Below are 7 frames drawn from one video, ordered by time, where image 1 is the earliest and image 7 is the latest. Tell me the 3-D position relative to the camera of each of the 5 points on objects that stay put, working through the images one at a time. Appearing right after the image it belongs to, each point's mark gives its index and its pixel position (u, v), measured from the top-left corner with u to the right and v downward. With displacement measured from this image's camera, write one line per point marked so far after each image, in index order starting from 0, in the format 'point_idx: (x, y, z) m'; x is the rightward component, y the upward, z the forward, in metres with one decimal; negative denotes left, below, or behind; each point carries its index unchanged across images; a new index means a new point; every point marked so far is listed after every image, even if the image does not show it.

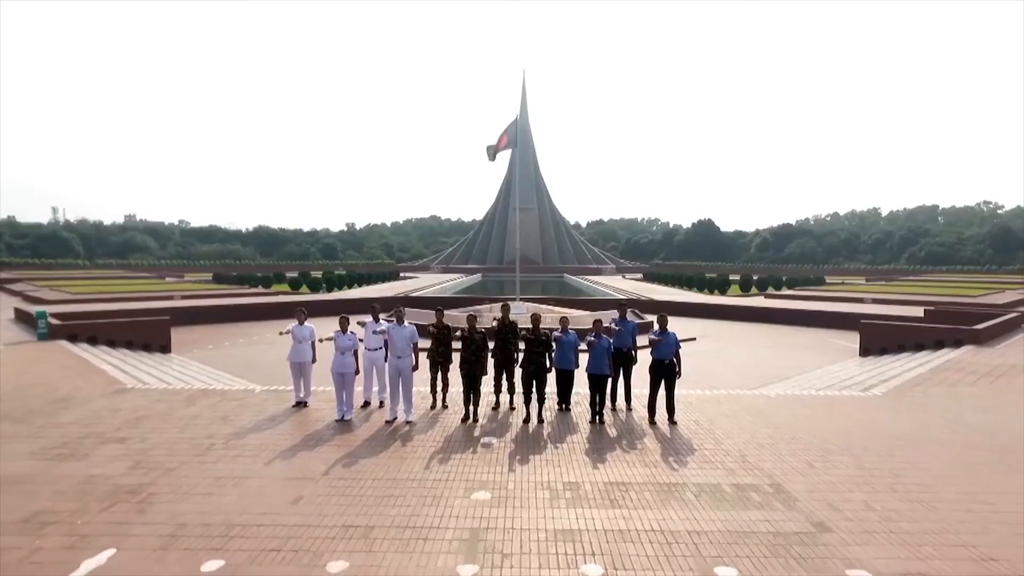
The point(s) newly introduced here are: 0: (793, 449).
0: (+1.2, -0.7, +2.7) m
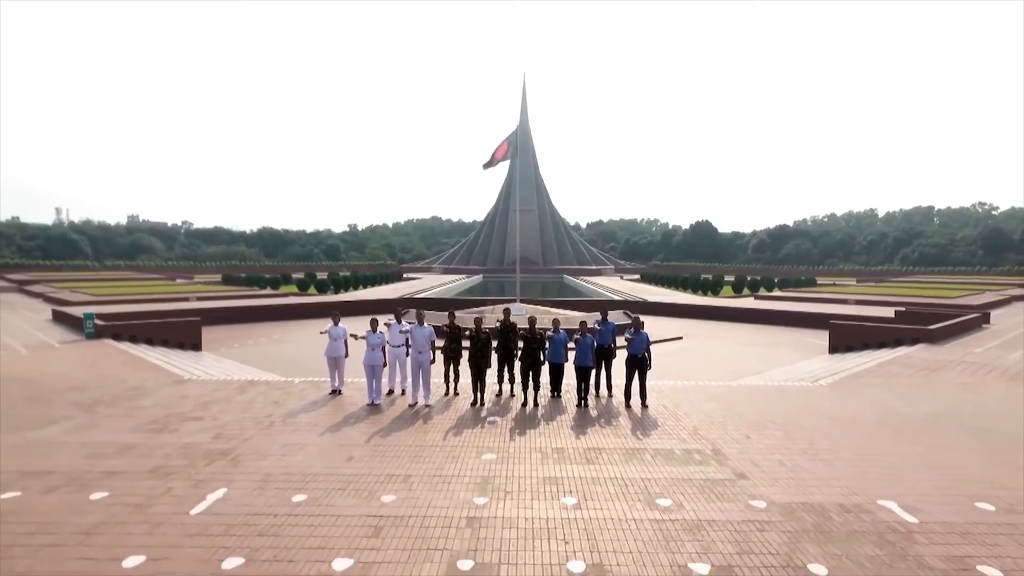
0: (+1.2, -0.8, +3.3) m
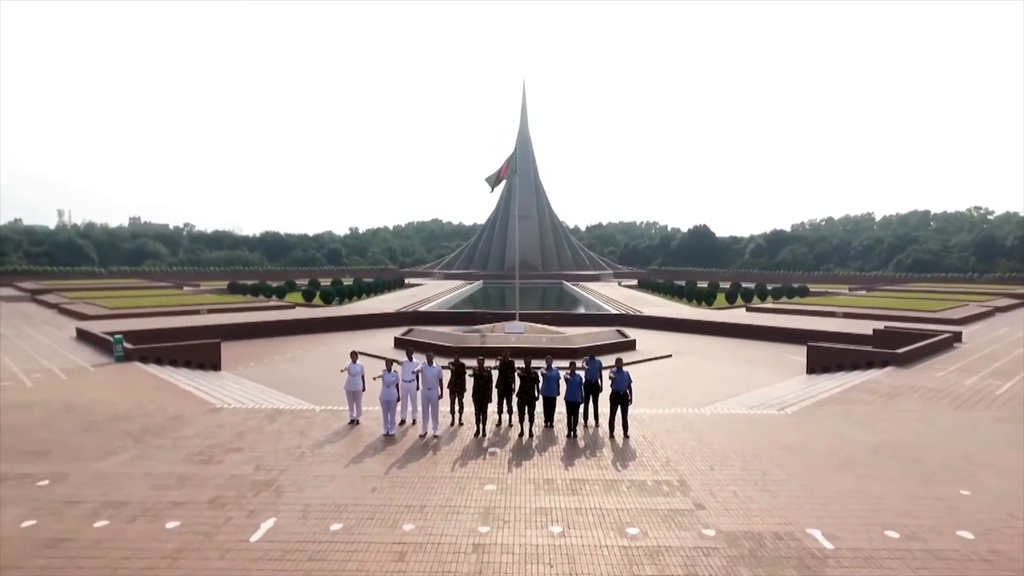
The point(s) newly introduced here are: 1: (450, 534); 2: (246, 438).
0: (+1.2, -1.1, +3.8) m
1: (-0.3, -1.1, +2.8) m
2: (-1.8, -1.0, +4.2) m
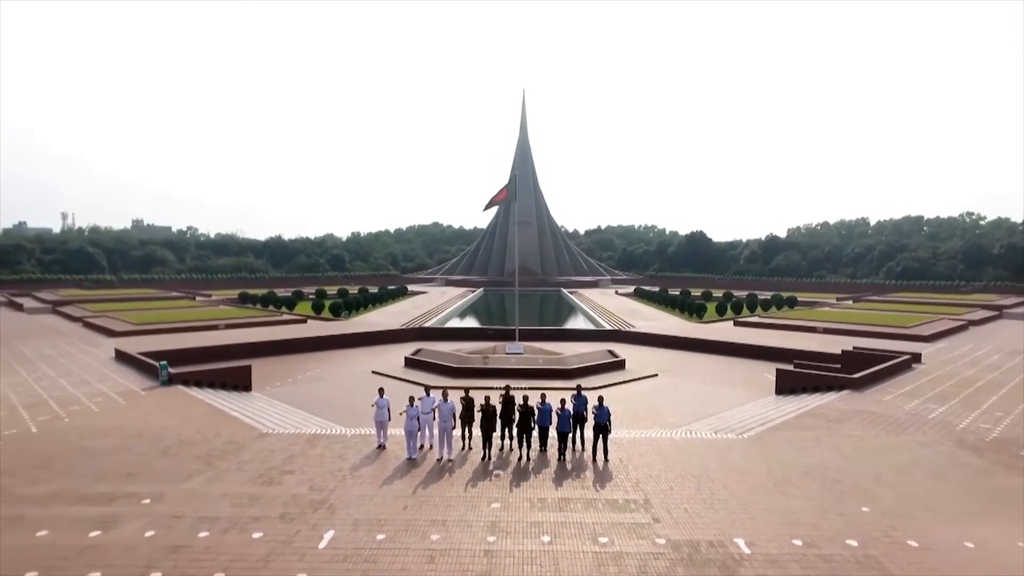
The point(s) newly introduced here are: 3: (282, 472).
0: (+1.2, -1.5, +4.8) m
1: (-0.3, -1.6, +3.7) m
2: (-1.8, -1.5, +5.1) m
3: (-1.9, -1.5, +4.9) m
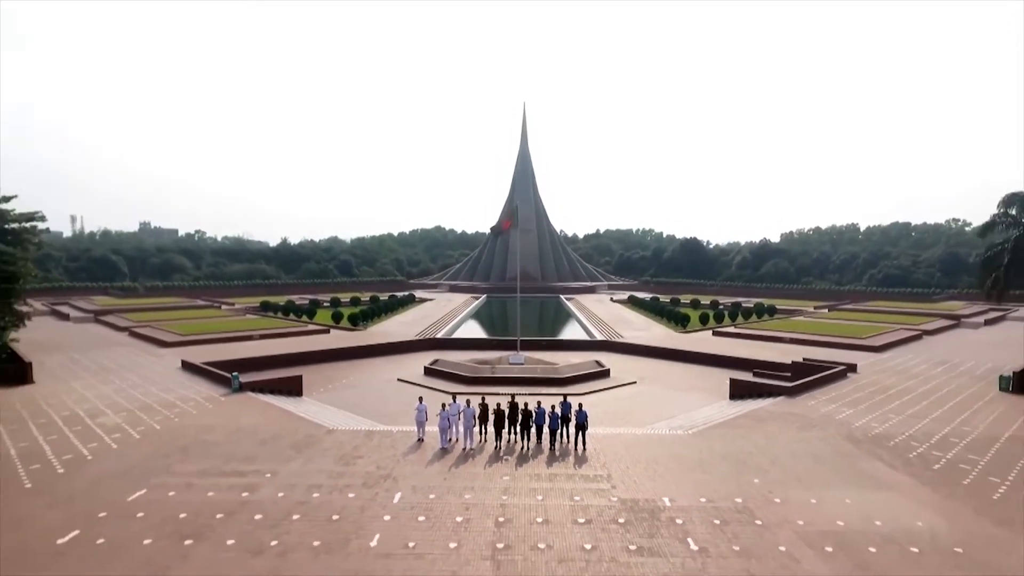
0: (+1.3, -1.9, +6.8) m
1: (-0.2, -2.0, +5.7) m
2: (-1.8, -1.9, +7.1) m
3: (-1.8, -1.9, +6.9) m
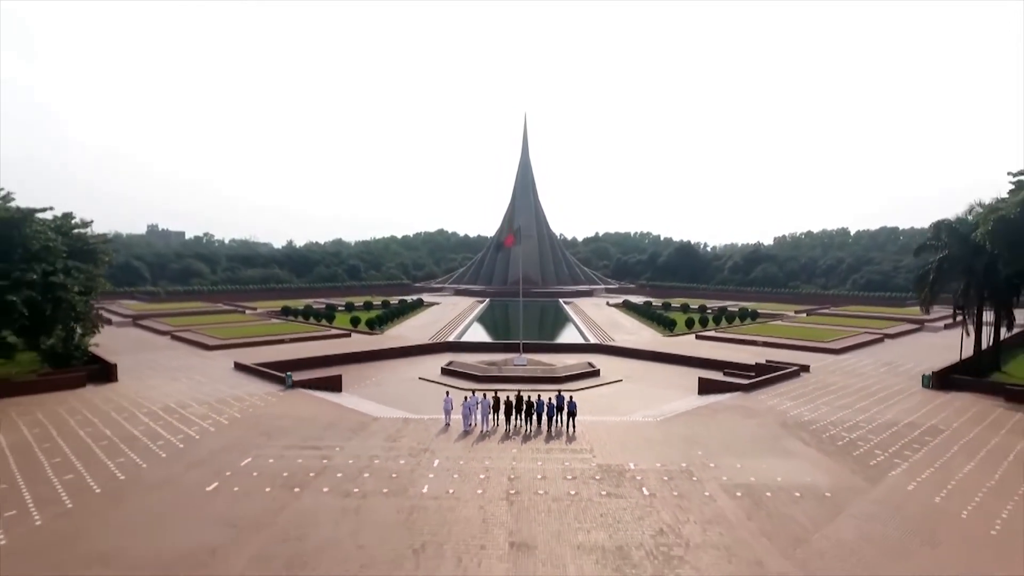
0: (+1.4, -2.2, +8.9) m
1: (-0.1, -2.3, +7.8) m
2: (-1.7, -2.2, +9.3) m
3: (-1.7, -2.2, +9.0) m
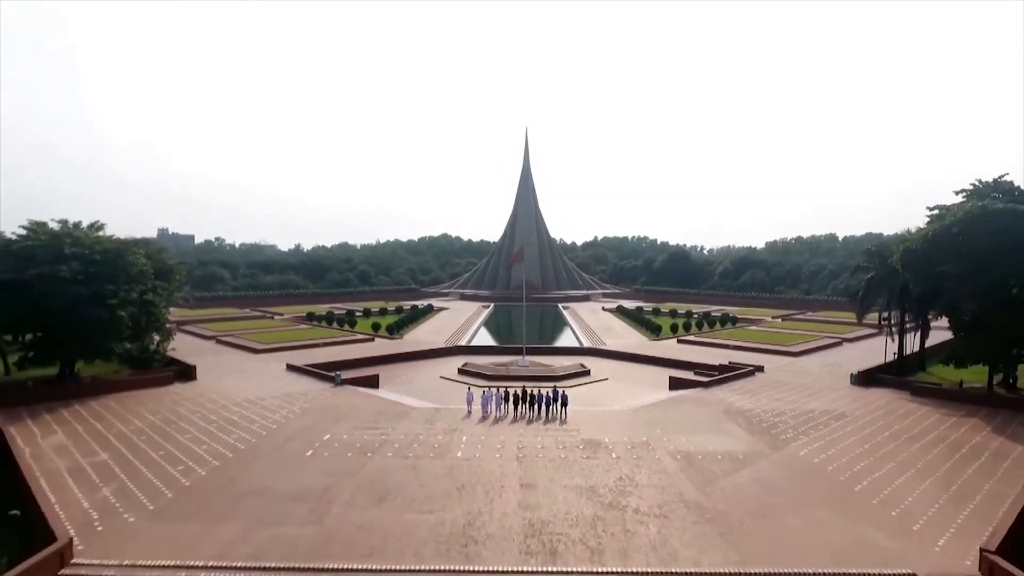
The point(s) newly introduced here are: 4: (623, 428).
0: (+1.5, -2.6, +11.8) m
1: (0.0, -2.7, +10.8) m
2: (-1.5, -2.6, +12.2) m
3: (-1.6, -2.6, +12.0) m
4: (+2.1, -2.7, +11.5) m
